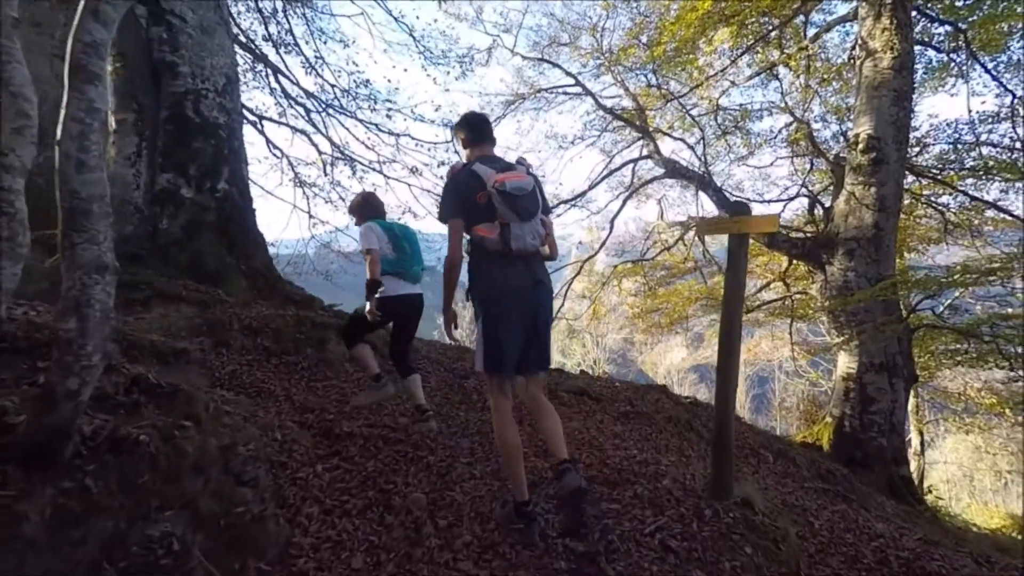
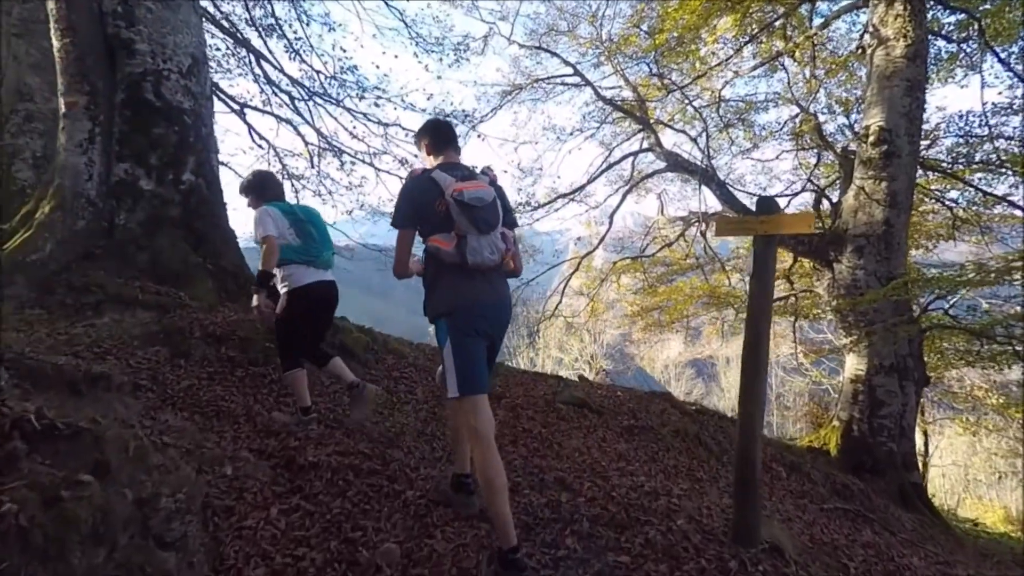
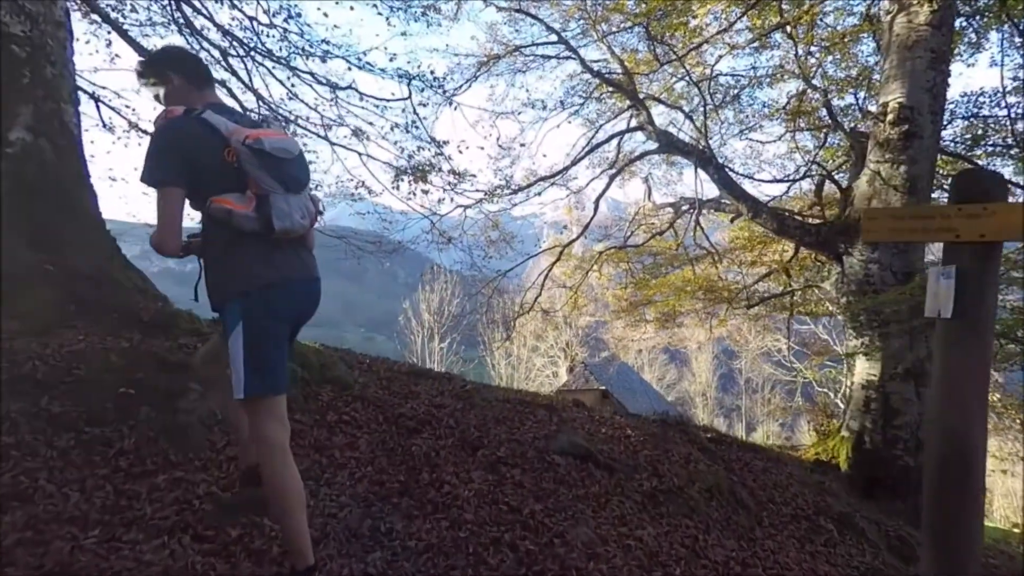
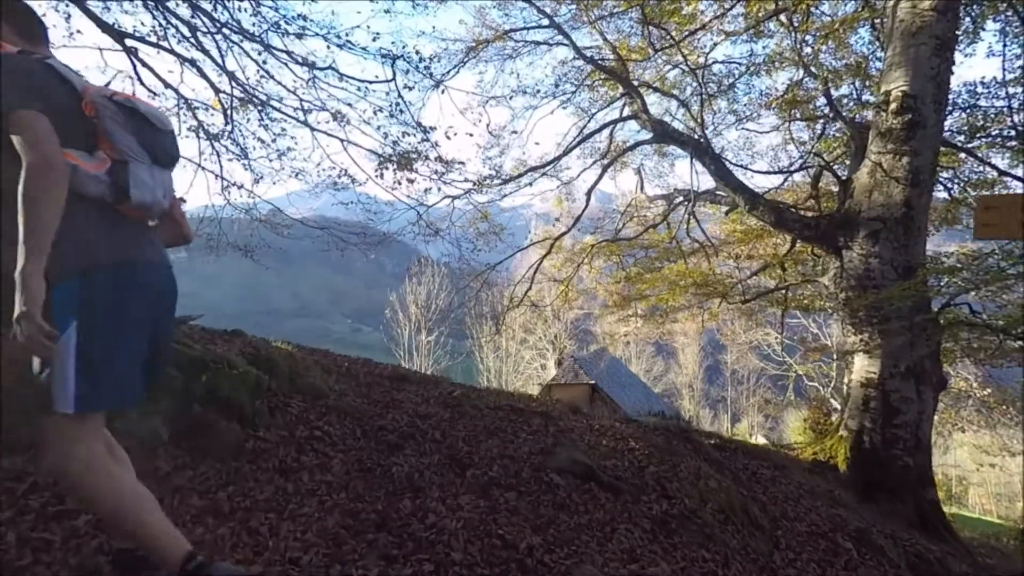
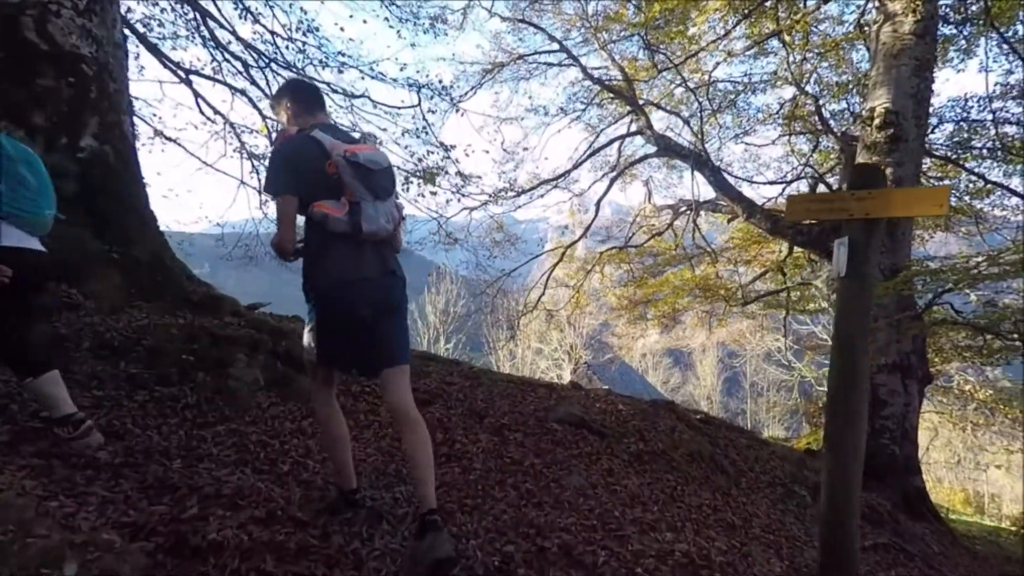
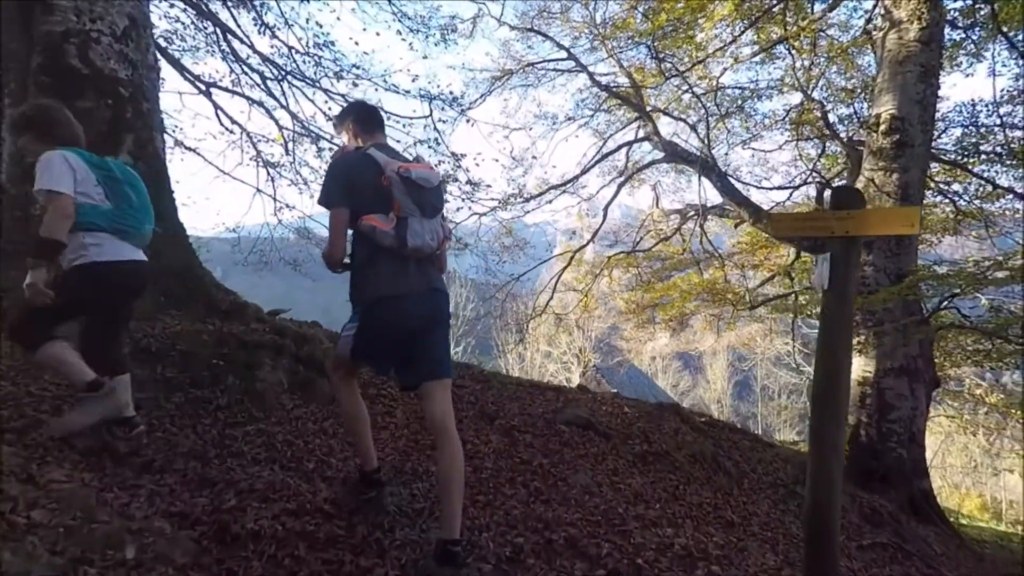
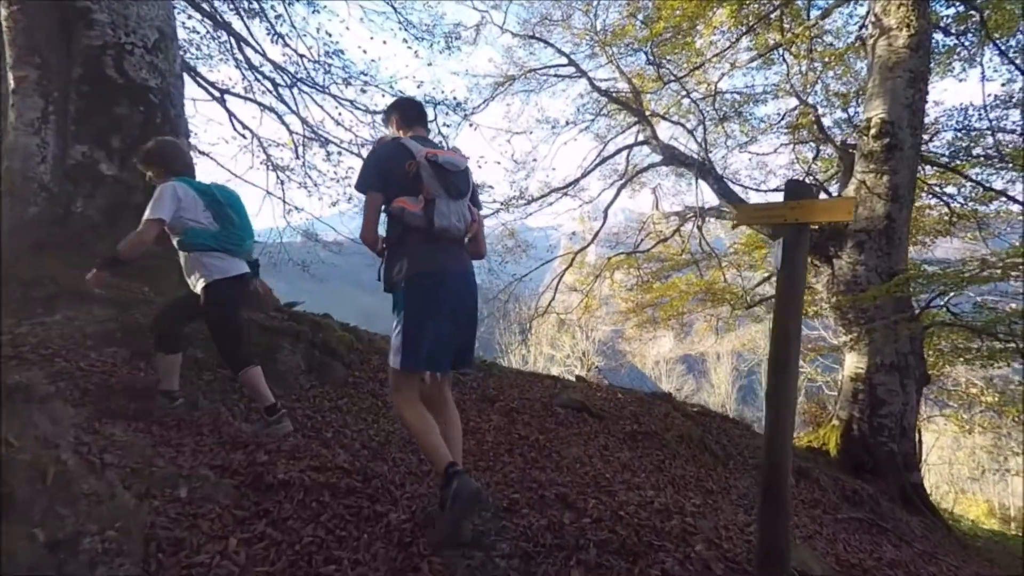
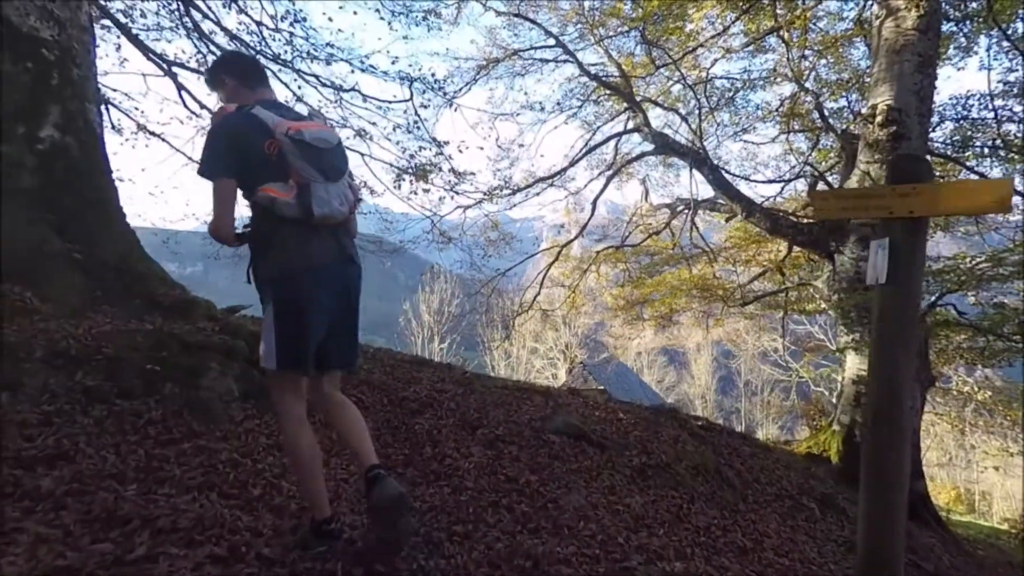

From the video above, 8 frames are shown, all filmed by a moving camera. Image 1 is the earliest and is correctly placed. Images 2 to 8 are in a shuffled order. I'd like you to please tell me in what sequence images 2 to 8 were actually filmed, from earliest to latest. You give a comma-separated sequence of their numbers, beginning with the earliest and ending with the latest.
2, 7, 6, 5, 8, 3, 4
